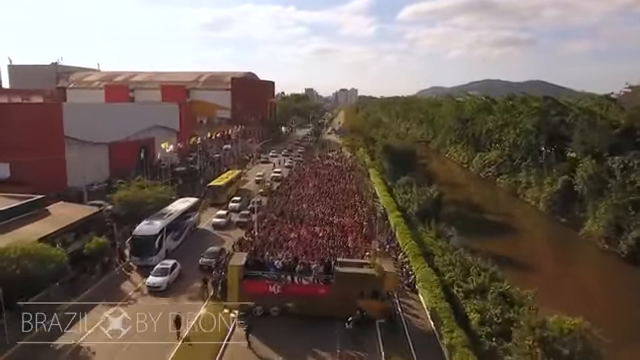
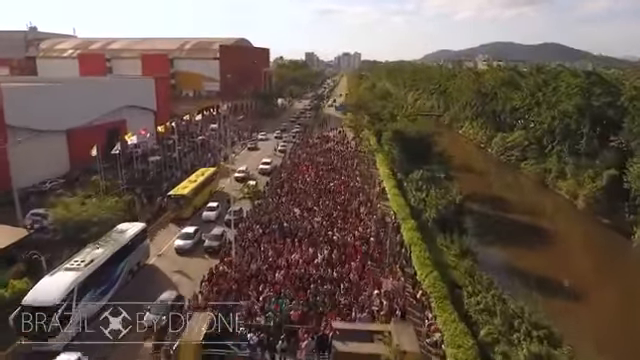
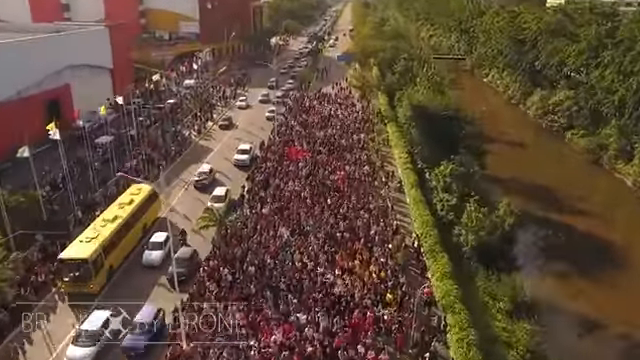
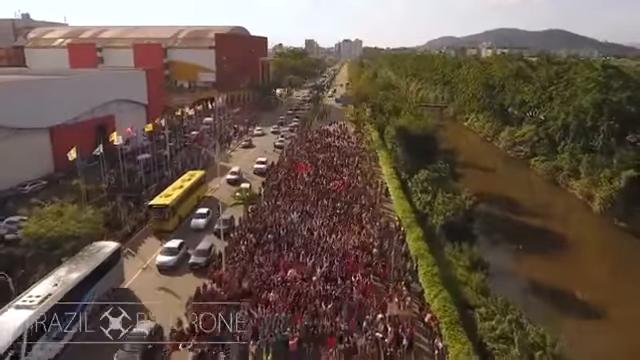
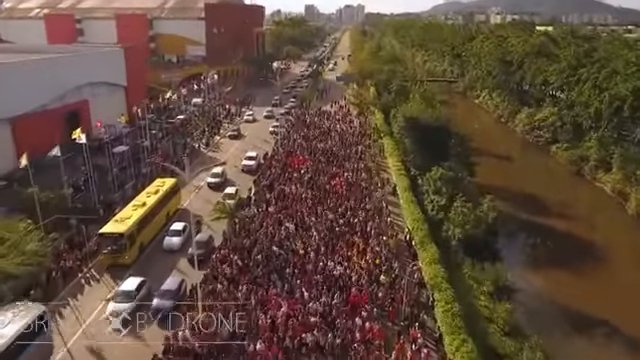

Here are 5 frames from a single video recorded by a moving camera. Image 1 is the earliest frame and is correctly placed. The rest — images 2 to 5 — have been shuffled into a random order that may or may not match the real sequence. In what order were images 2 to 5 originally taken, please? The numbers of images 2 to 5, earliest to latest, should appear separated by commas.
2, 4, 5, 3
